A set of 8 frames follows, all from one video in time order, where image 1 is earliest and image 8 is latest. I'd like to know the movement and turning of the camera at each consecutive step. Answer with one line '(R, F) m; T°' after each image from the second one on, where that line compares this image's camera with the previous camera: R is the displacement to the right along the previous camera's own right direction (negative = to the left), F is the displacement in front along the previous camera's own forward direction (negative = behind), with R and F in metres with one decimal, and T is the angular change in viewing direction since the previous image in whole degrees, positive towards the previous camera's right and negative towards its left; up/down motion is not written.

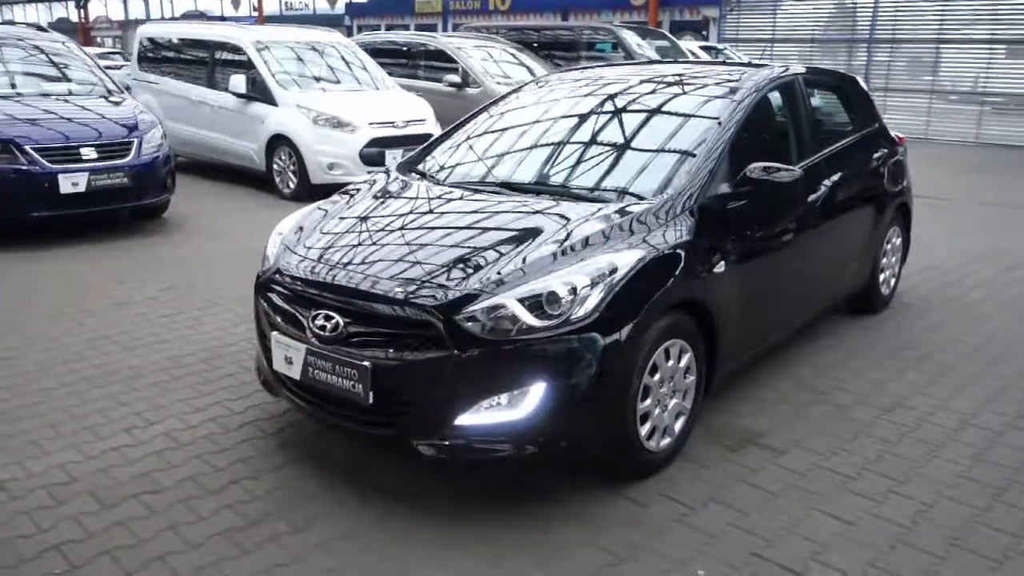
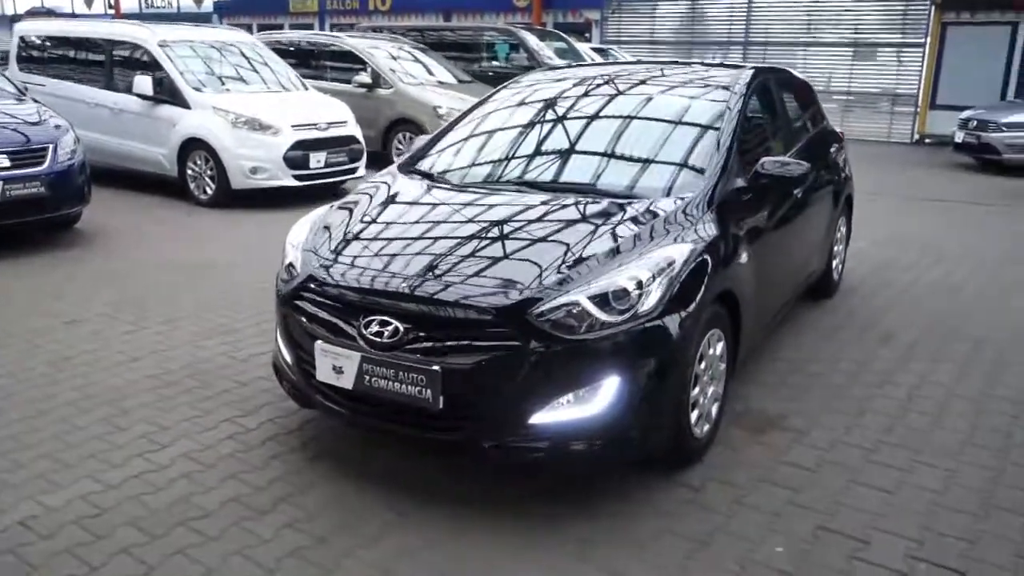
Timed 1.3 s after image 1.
(-0.7, 0.0) m; +9°
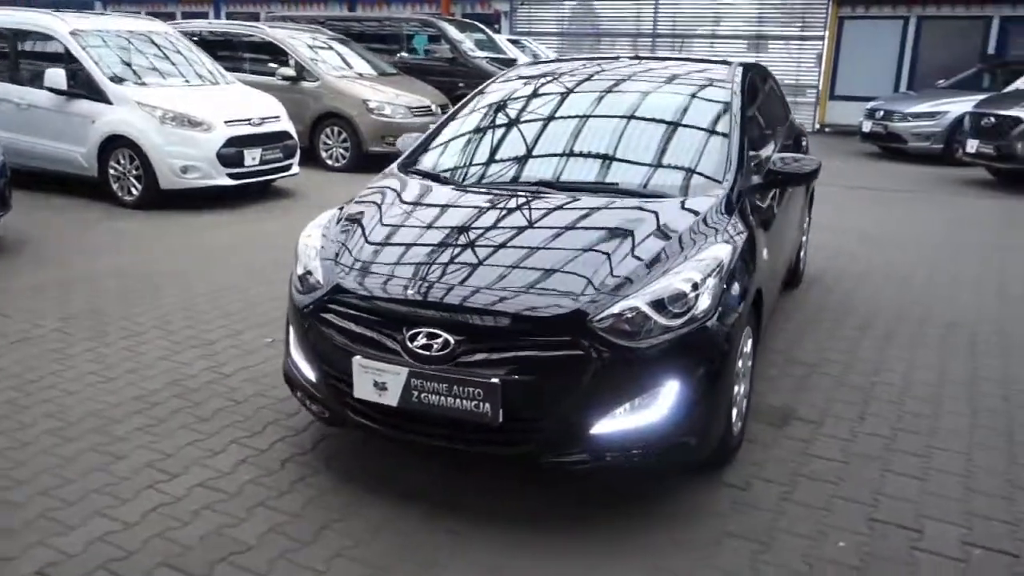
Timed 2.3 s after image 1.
(-0.6, +0.1) m; +7°
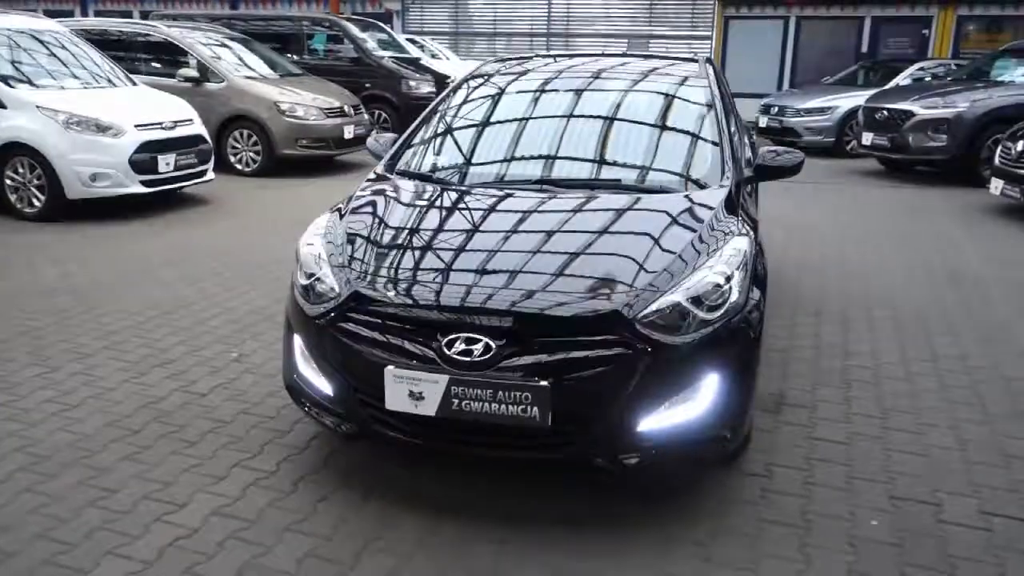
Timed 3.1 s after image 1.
(-0.5, +0.1) m; +8°
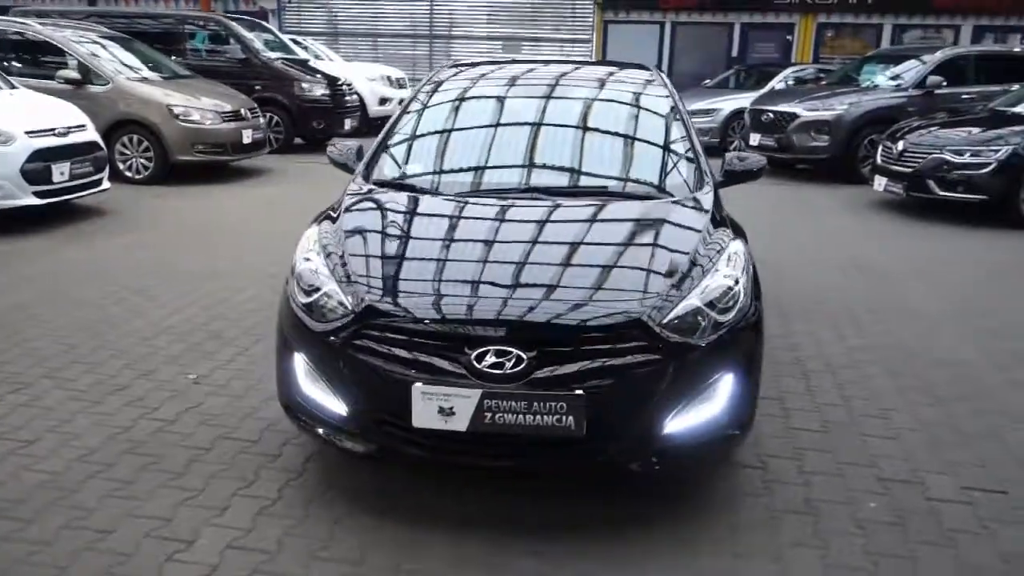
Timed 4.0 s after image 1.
(-0.5, 0.0) m; +9°
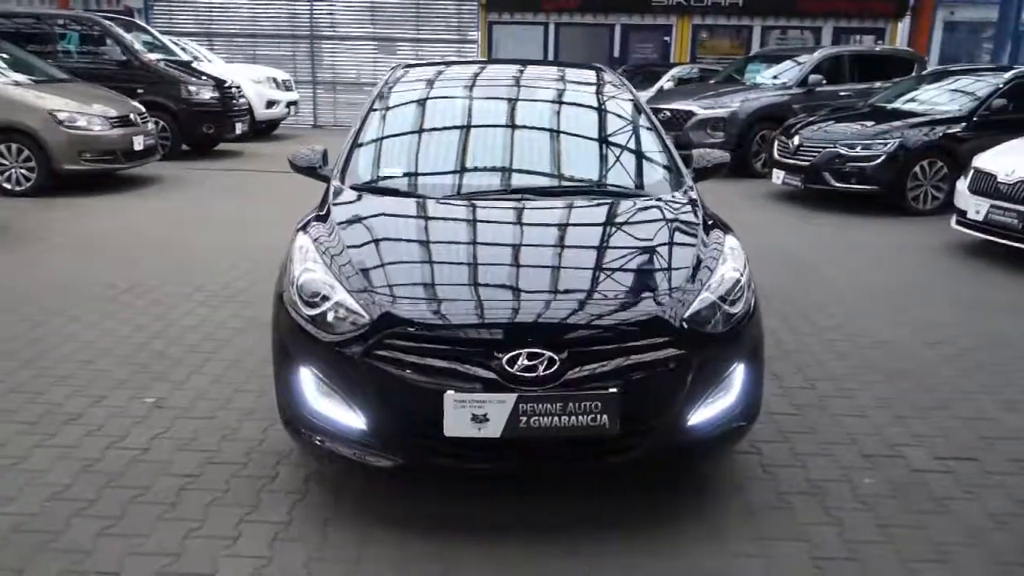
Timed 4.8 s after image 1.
(-0.5, +0.1) m; +9°
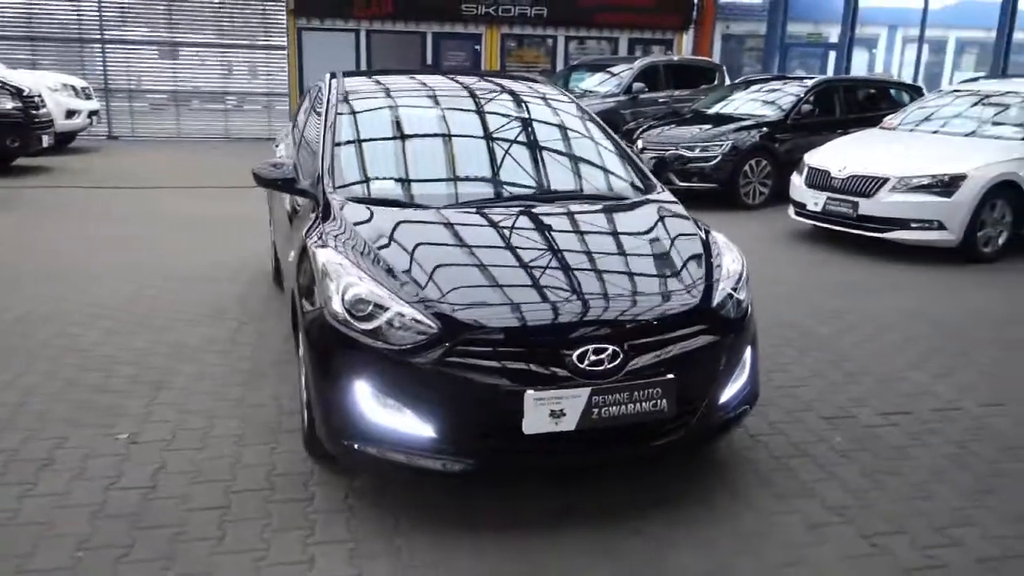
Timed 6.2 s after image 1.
(-1.0, 0.0) m; +14°
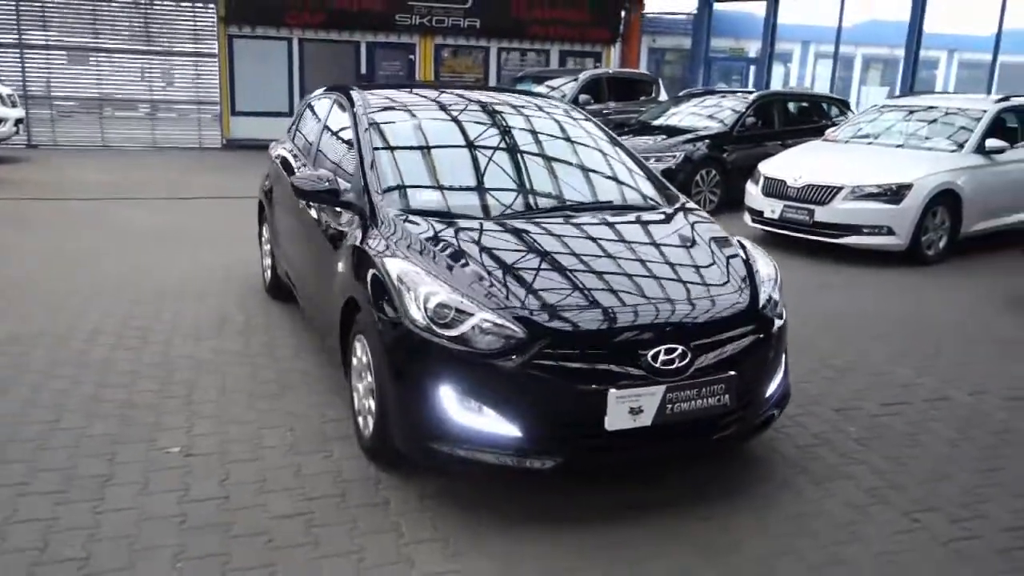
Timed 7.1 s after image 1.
(-0.6, -0.1) m; +6°
